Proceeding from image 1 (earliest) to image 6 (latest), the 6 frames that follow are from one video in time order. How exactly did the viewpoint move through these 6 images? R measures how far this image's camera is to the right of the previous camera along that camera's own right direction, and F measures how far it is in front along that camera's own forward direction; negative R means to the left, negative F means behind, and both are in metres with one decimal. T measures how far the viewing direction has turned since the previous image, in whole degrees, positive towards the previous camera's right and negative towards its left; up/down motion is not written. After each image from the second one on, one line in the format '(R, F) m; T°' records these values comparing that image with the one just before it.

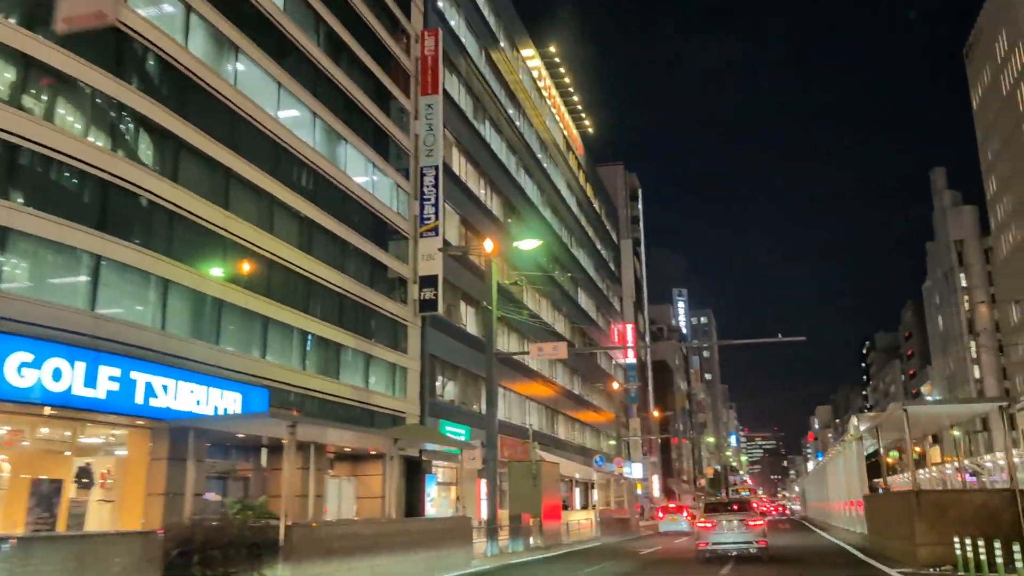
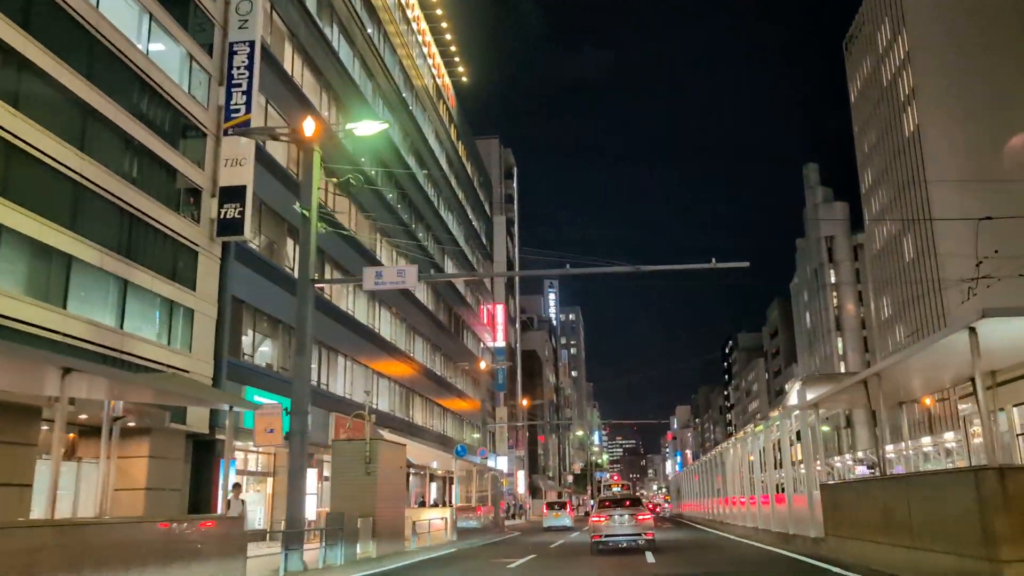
(+0.8, +6.6) m; +8°
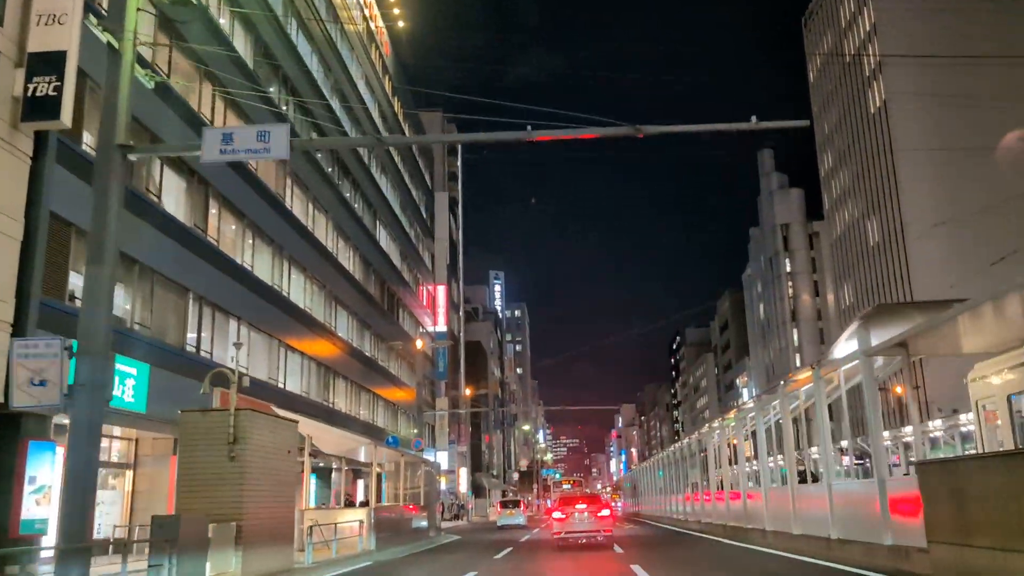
(+0.2, +5.5) m; +4°
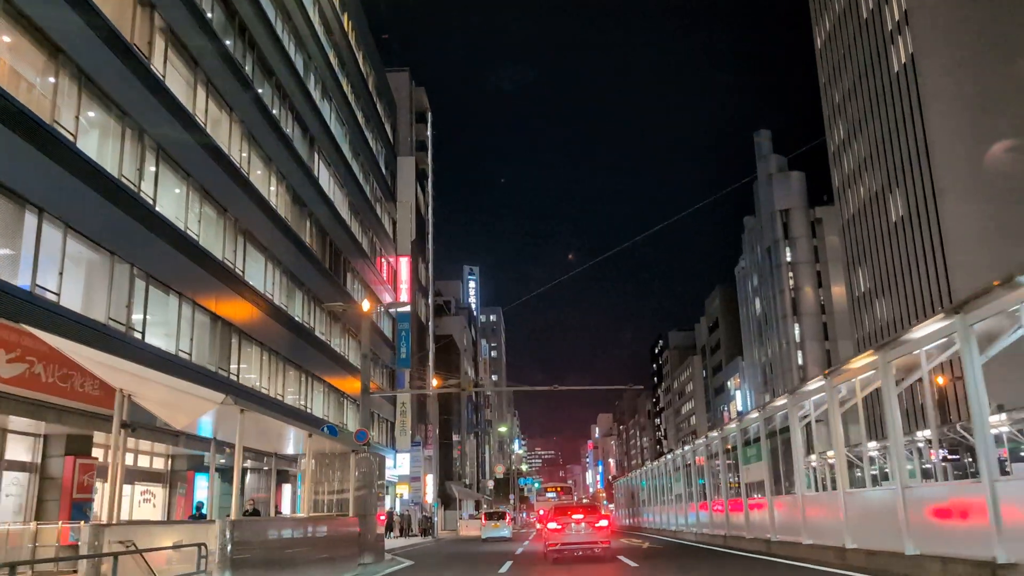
(0.0, +8.9) m; +2°
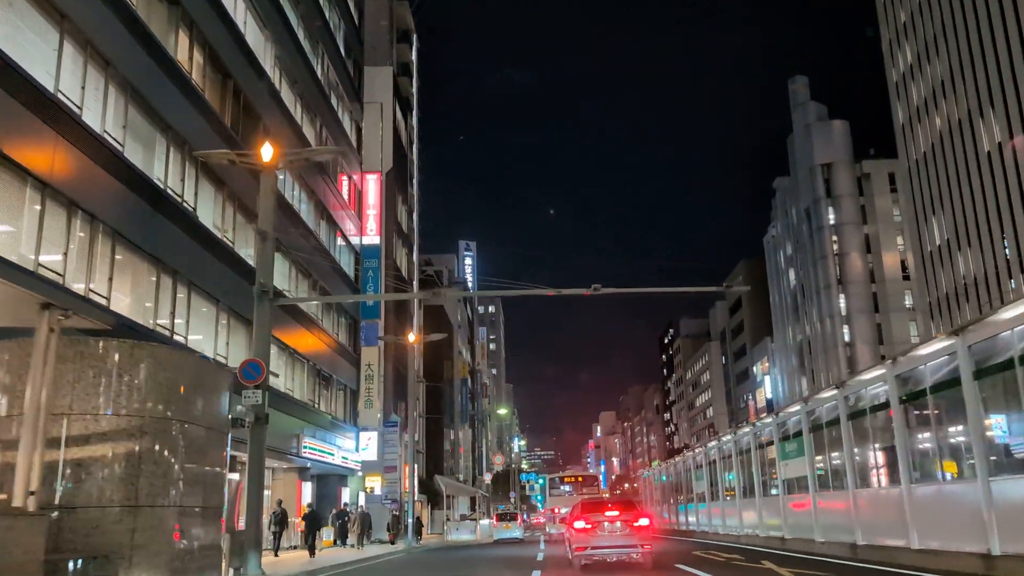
(-0.2, +12.1) m; 0°
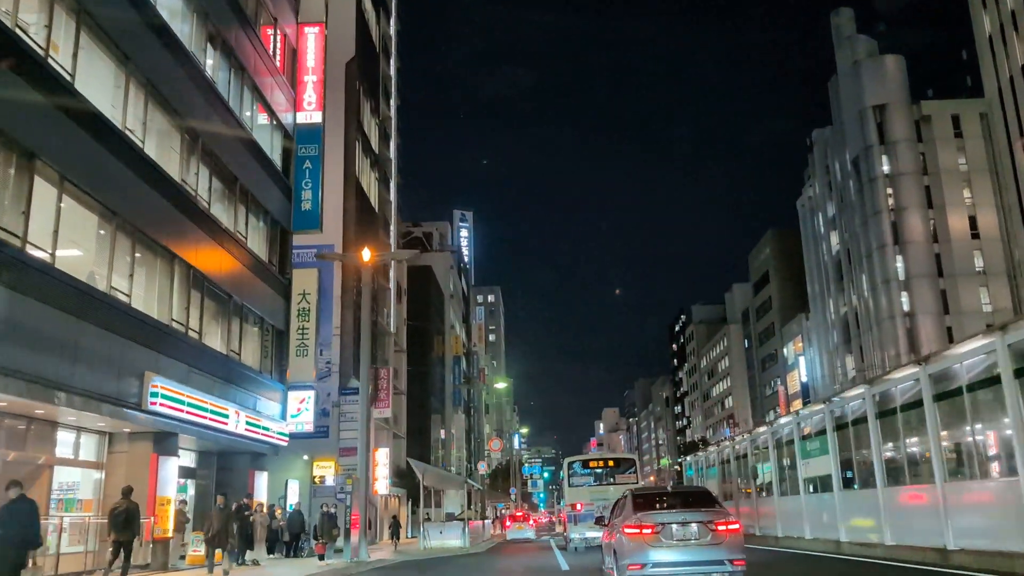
(0.0, +11.3) m; 0°
